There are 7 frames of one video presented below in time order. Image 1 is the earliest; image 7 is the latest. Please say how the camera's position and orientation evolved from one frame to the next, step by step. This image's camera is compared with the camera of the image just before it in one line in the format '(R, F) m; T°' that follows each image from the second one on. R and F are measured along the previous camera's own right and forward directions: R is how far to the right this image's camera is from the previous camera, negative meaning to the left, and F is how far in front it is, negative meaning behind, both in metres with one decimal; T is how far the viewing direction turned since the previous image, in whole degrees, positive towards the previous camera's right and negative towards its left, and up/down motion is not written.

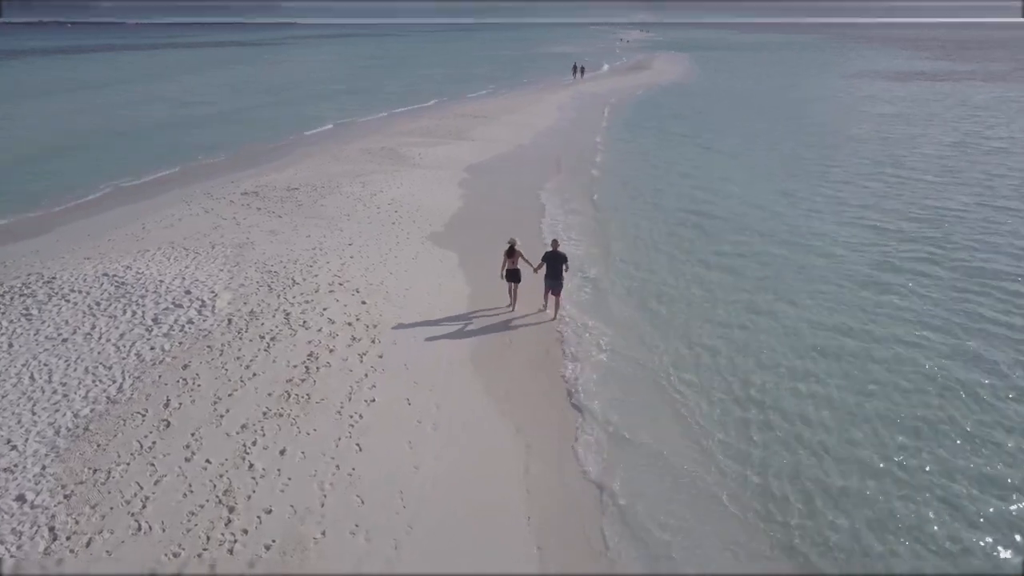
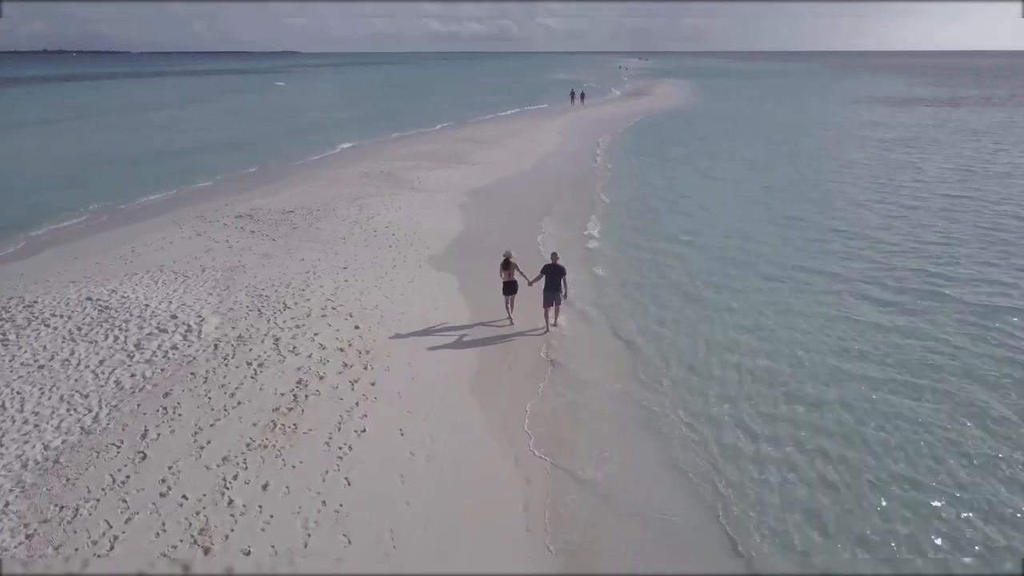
(0.0, +0.3) m; 0°
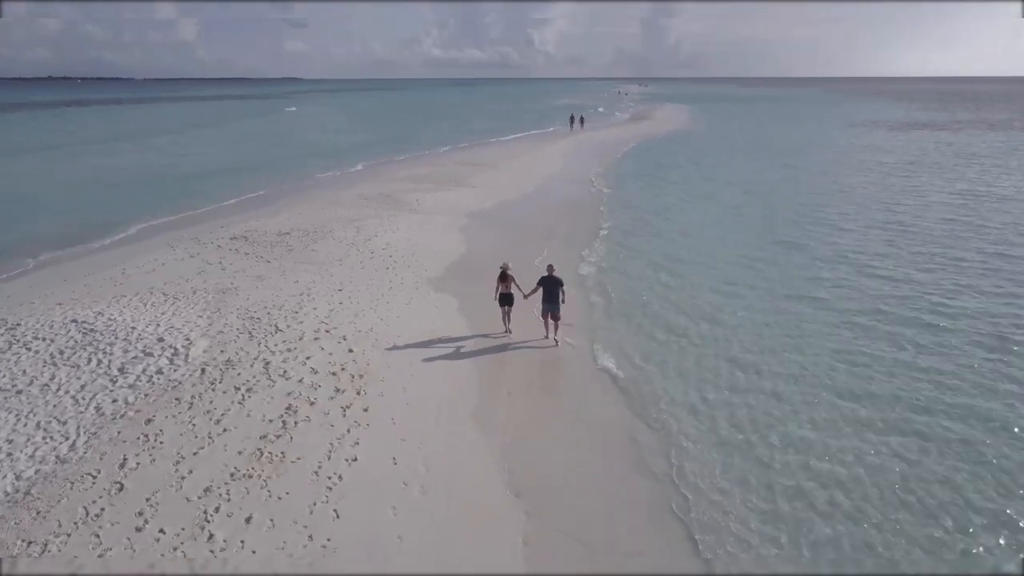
(0.0, +0.3) m; 0°
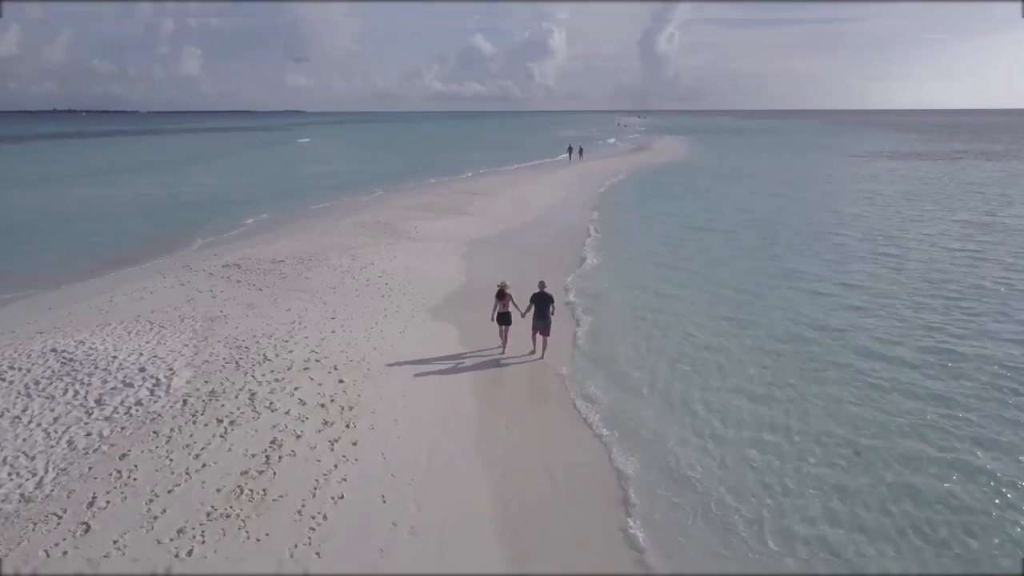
(0.0, +0.3) m; 0°
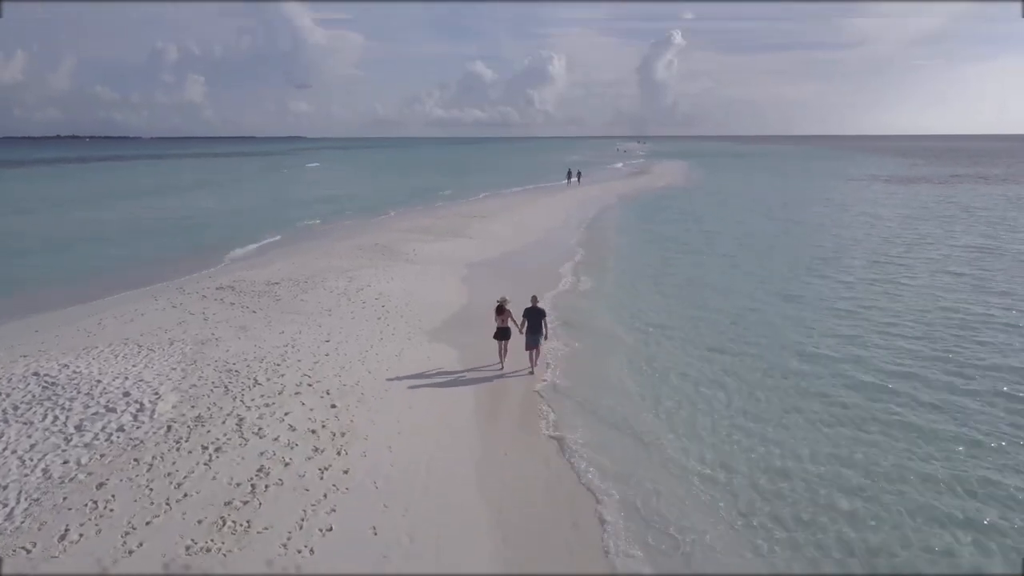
(0.0, +0.3) m; 0°
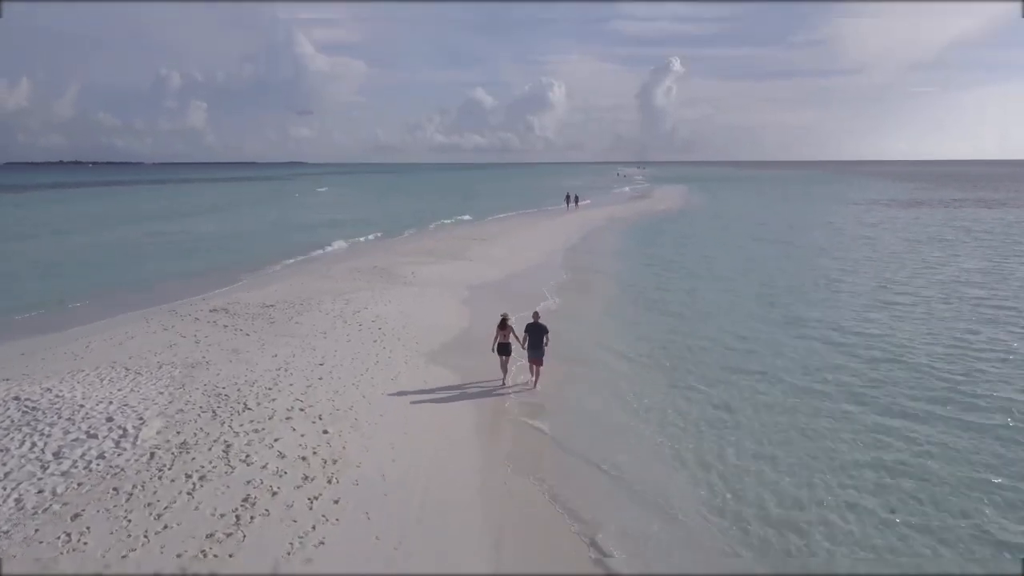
(0.0, +0.3) m; 0°
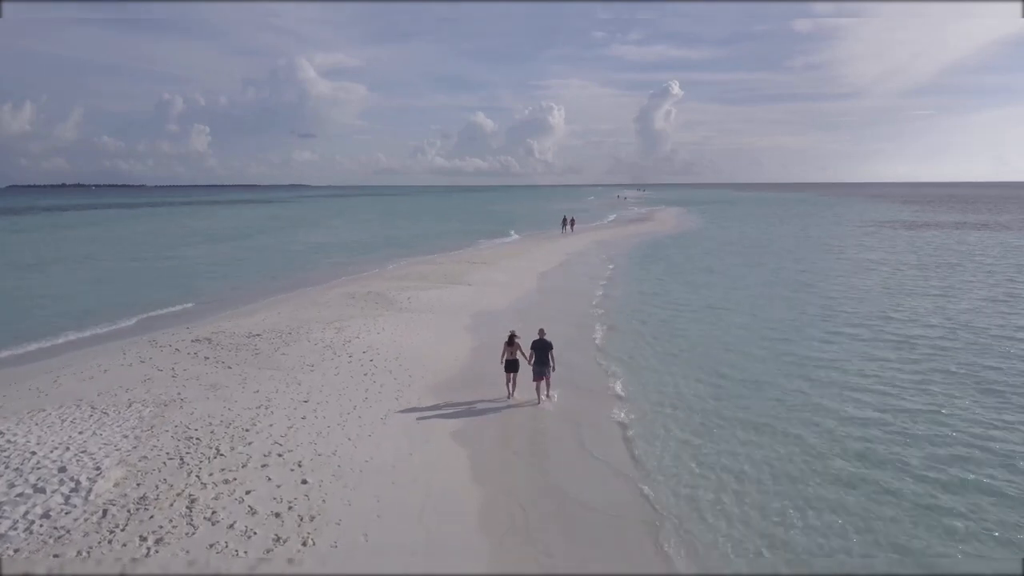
(0.0, +0.7) m; 0°
